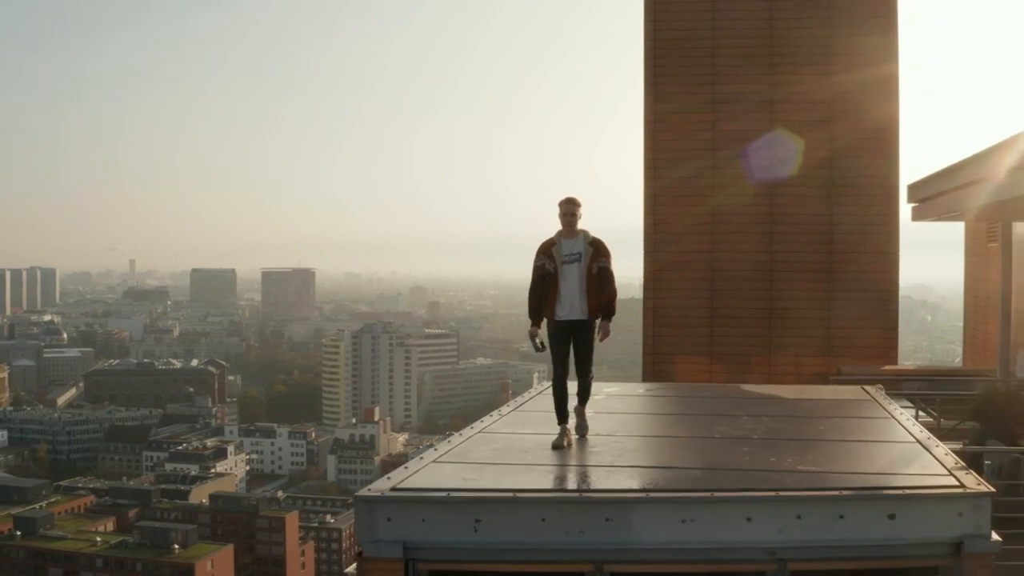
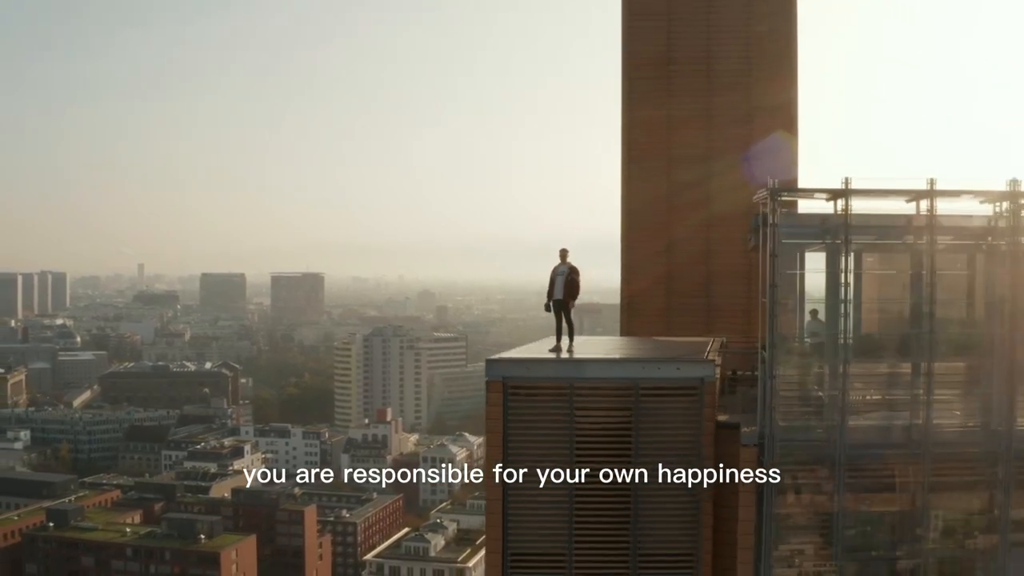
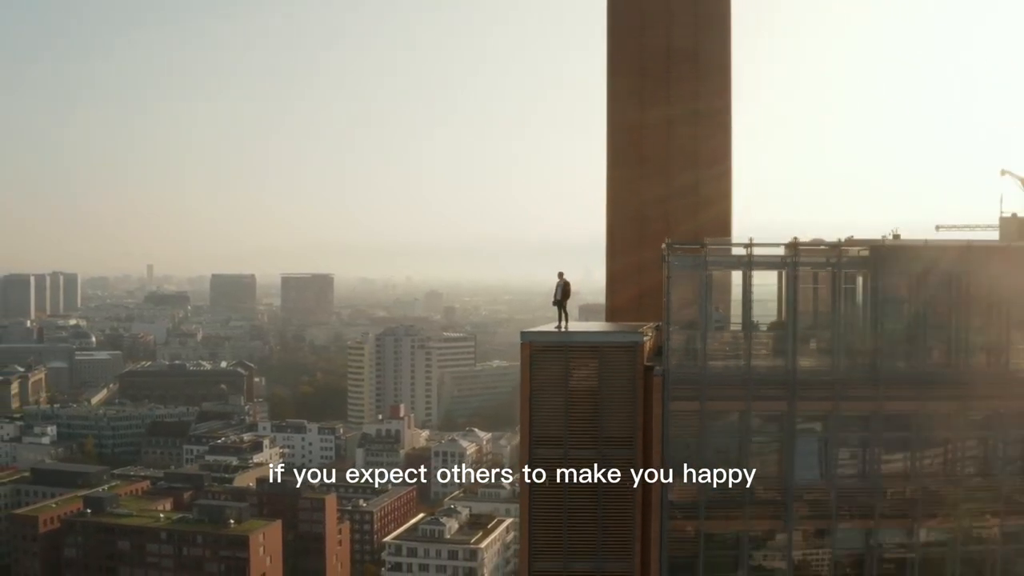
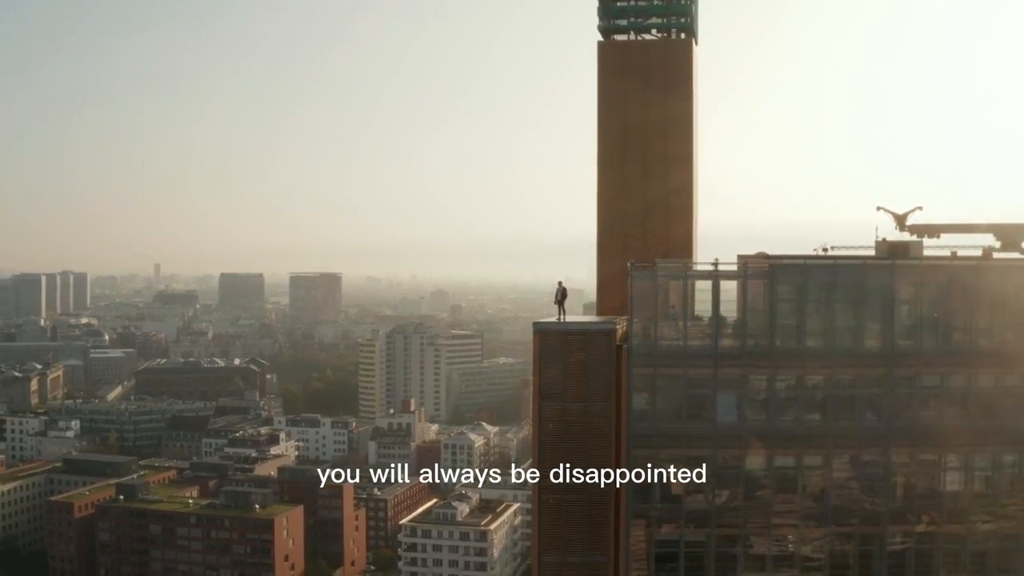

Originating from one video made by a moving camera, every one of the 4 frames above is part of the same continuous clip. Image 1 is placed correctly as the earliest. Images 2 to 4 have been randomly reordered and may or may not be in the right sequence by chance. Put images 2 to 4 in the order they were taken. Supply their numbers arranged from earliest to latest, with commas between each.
2, 3, 4
